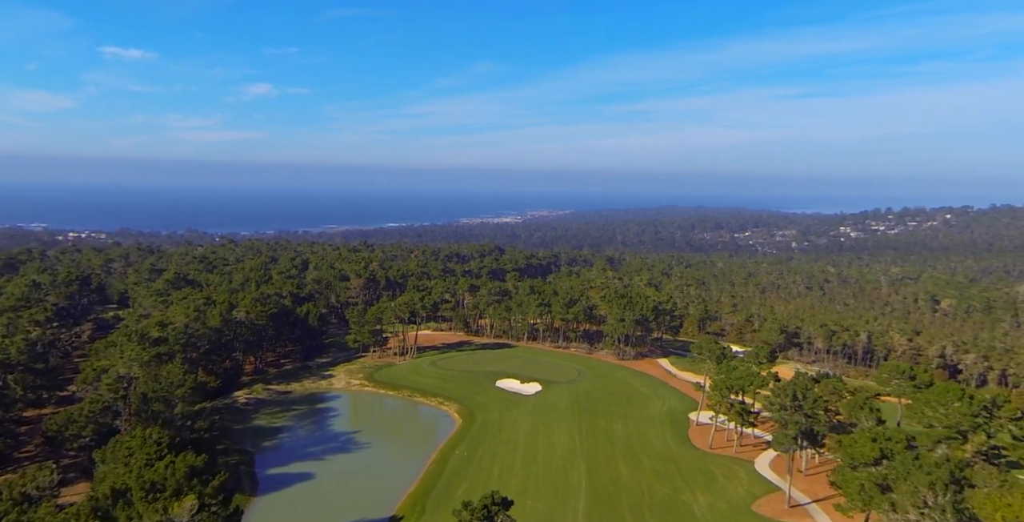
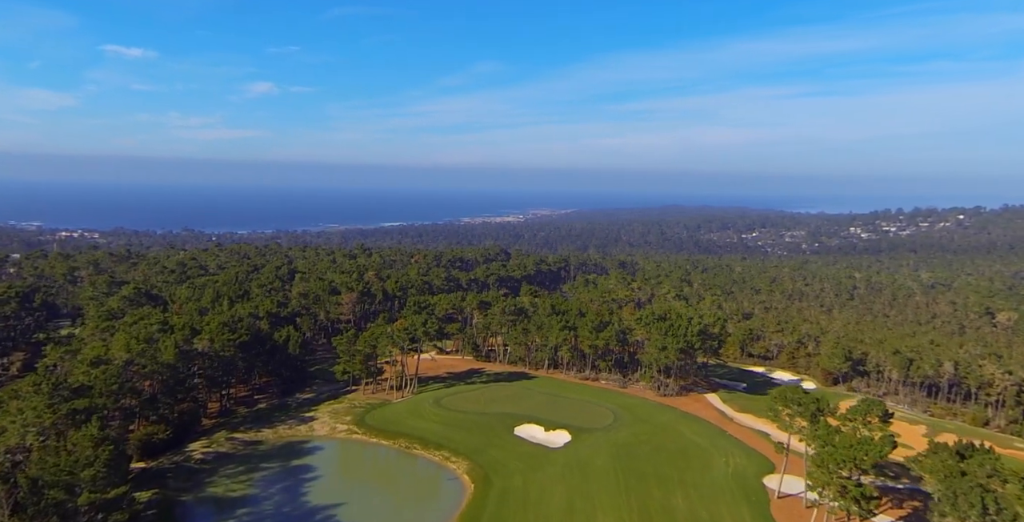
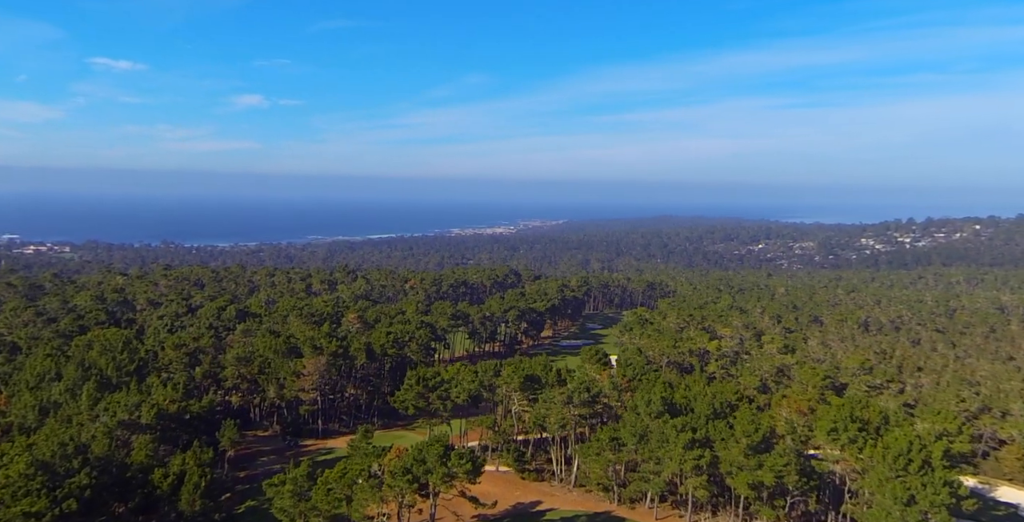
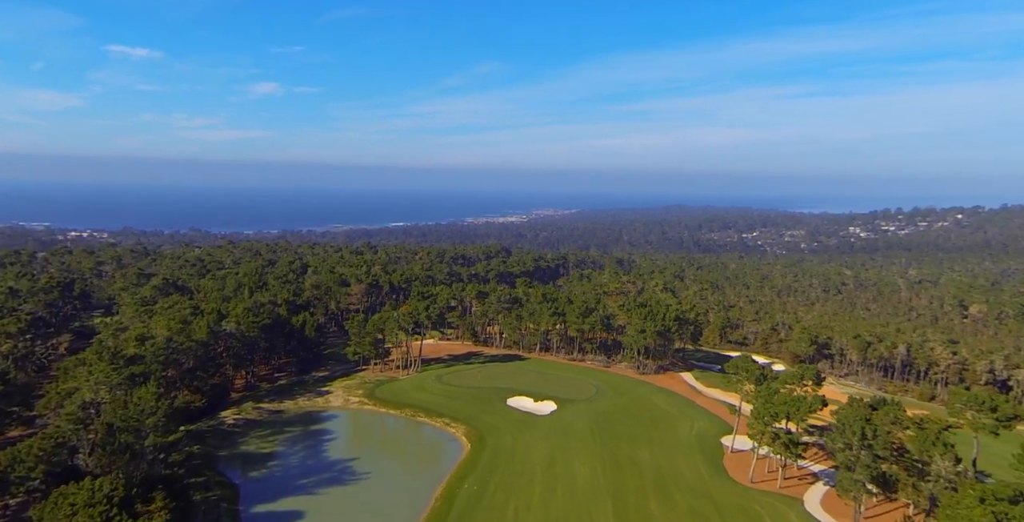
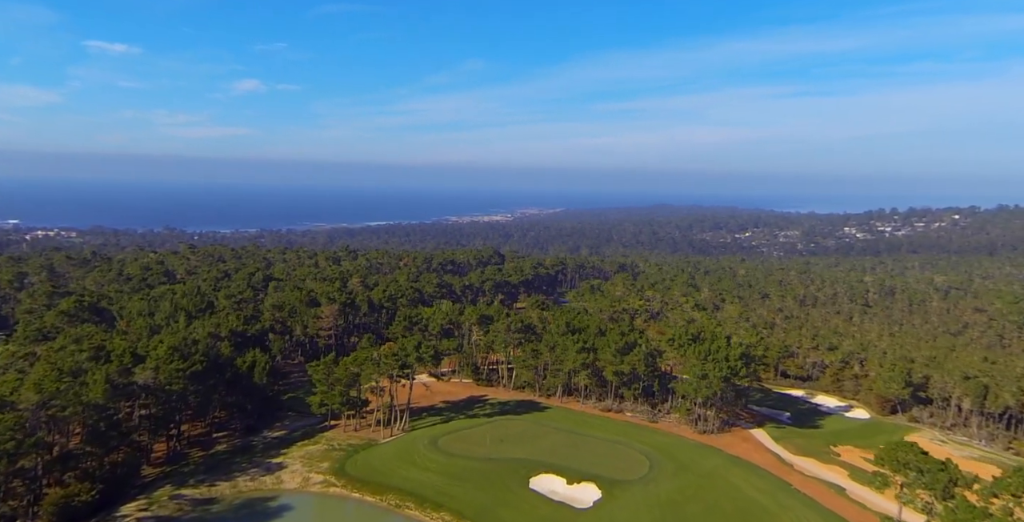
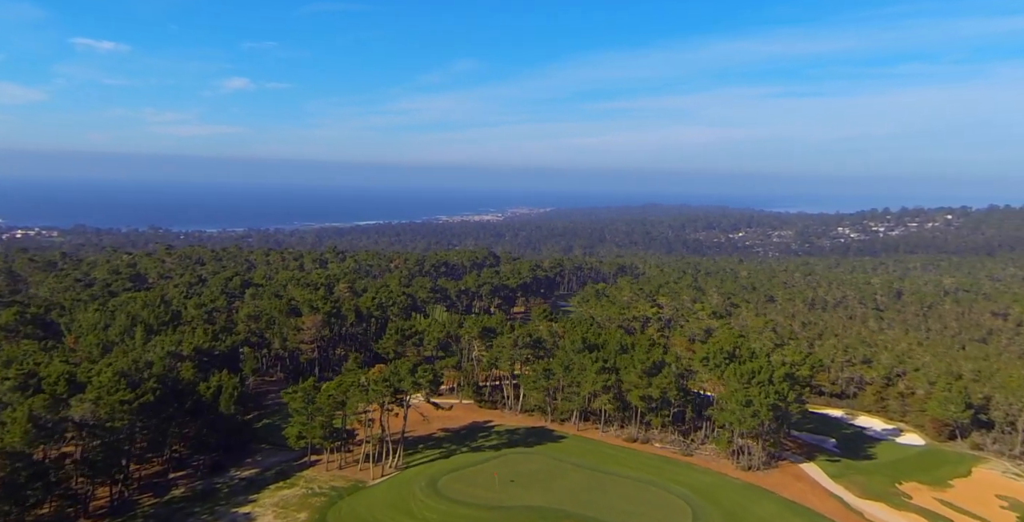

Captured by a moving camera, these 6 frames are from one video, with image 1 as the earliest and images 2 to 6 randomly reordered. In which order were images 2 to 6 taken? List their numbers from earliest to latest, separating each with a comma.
4, 2, 5, 6, 3
